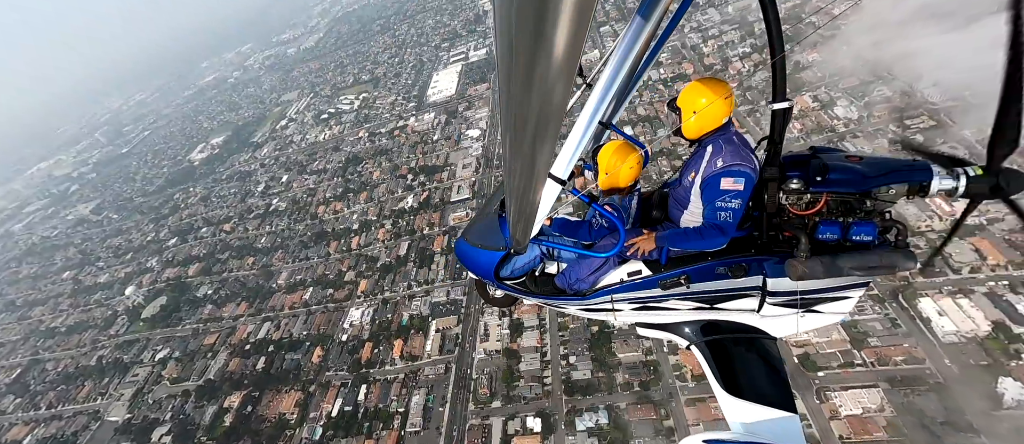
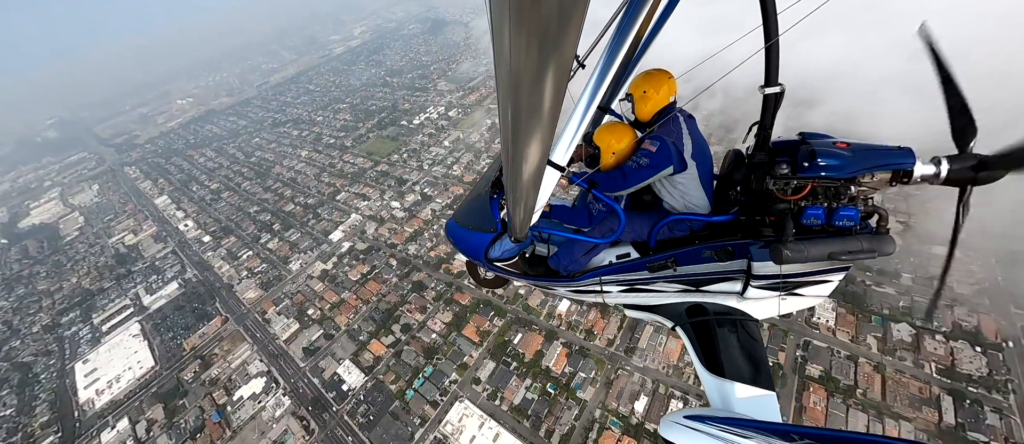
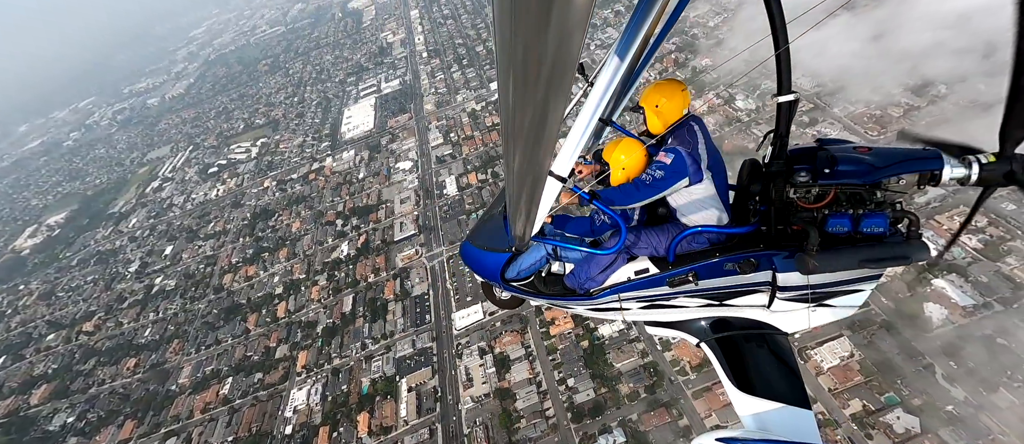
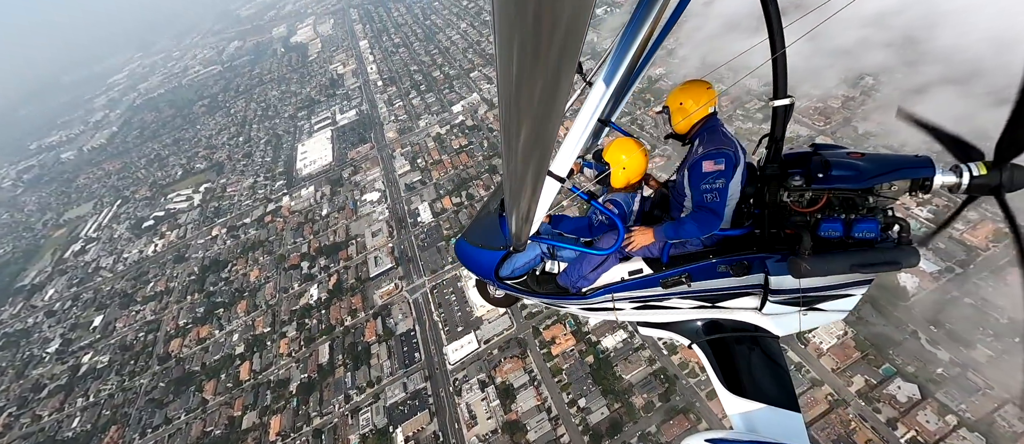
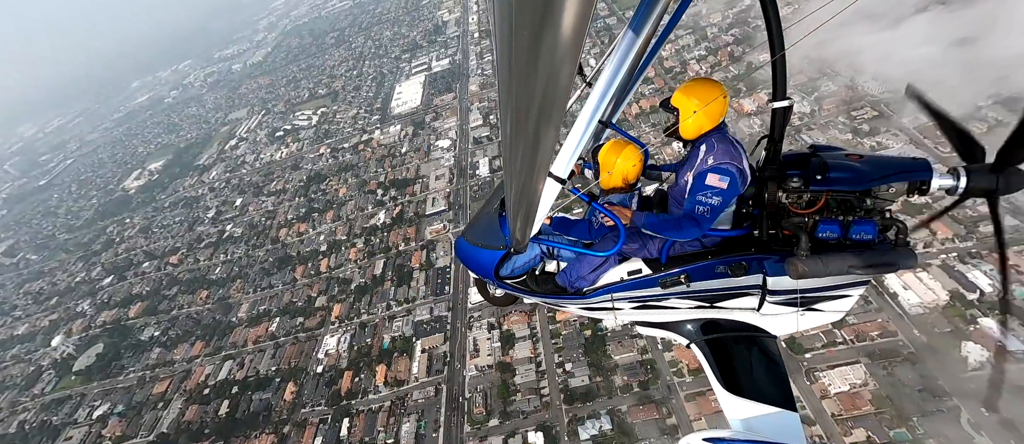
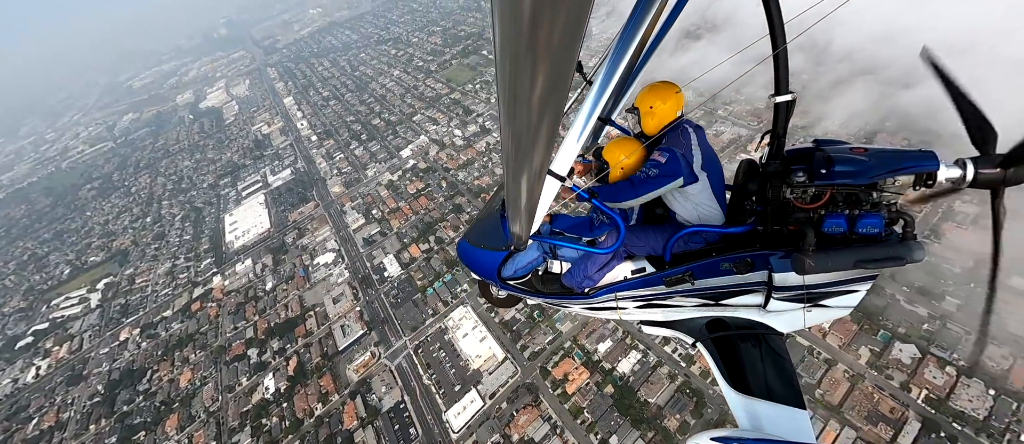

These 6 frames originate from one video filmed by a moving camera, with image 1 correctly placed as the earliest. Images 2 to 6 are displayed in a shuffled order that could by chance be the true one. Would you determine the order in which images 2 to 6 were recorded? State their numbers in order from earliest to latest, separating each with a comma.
5, 3, 4, 6, 2
